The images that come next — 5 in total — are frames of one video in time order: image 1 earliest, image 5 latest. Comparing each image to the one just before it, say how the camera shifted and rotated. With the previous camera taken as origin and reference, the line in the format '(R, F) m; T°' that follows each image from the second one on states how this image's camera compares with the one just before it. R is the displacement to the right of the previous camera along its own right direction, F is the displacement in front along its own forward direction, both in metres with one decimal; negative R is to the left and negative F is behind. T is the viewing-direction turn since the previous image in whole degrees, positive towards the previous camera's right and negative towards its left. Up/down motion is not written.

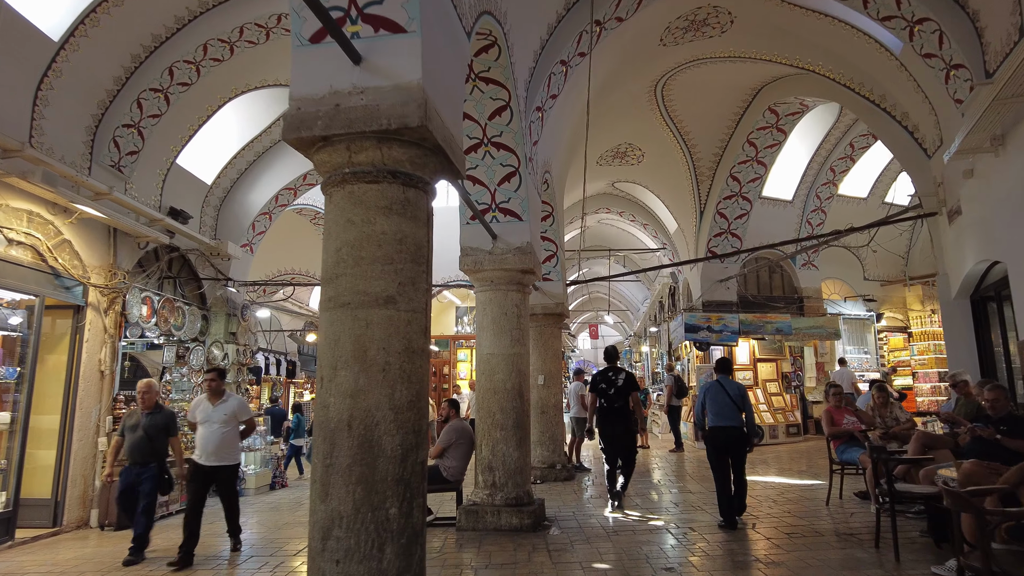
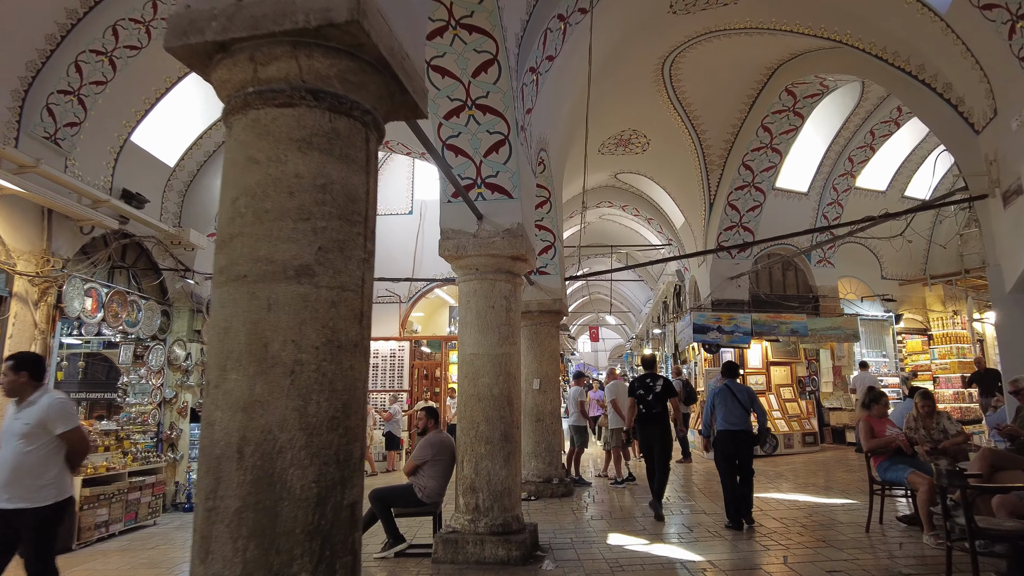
(+0.1, +0.8) m; 0°
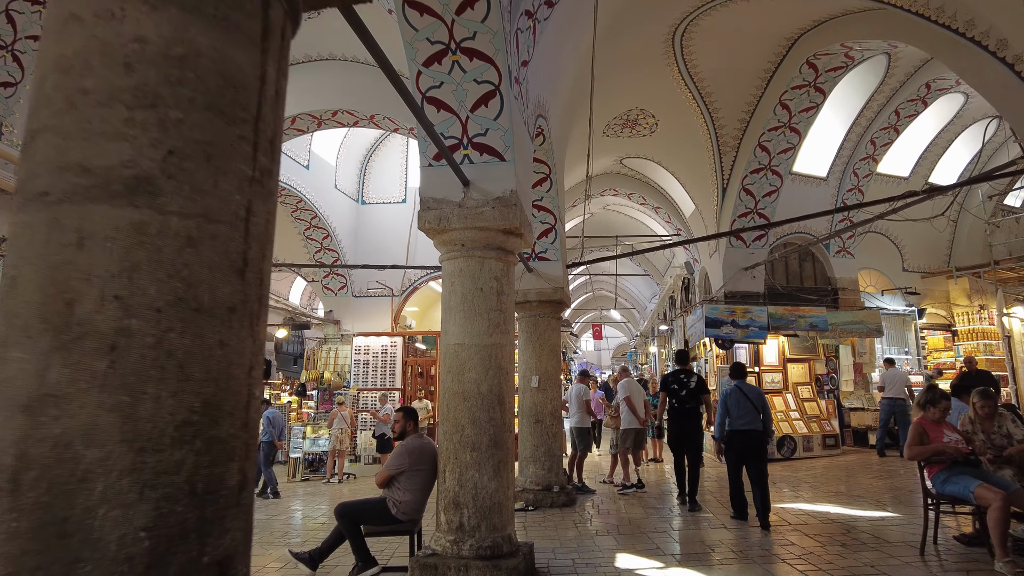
(+0.1, +0.7) m; 0°
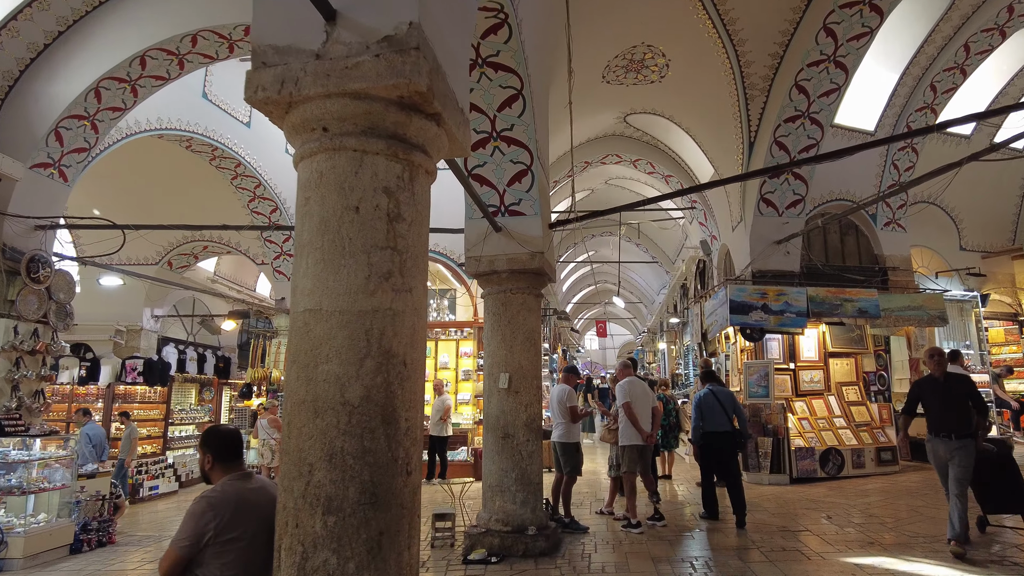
(+0.3, +1.8) m; -1°
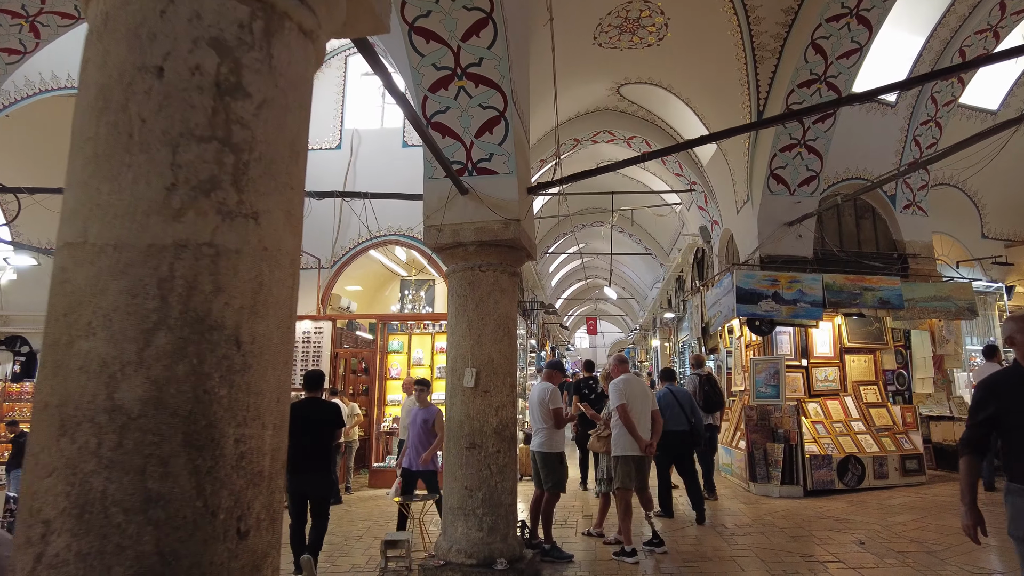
(+0.1, +0.9) m; +1°
